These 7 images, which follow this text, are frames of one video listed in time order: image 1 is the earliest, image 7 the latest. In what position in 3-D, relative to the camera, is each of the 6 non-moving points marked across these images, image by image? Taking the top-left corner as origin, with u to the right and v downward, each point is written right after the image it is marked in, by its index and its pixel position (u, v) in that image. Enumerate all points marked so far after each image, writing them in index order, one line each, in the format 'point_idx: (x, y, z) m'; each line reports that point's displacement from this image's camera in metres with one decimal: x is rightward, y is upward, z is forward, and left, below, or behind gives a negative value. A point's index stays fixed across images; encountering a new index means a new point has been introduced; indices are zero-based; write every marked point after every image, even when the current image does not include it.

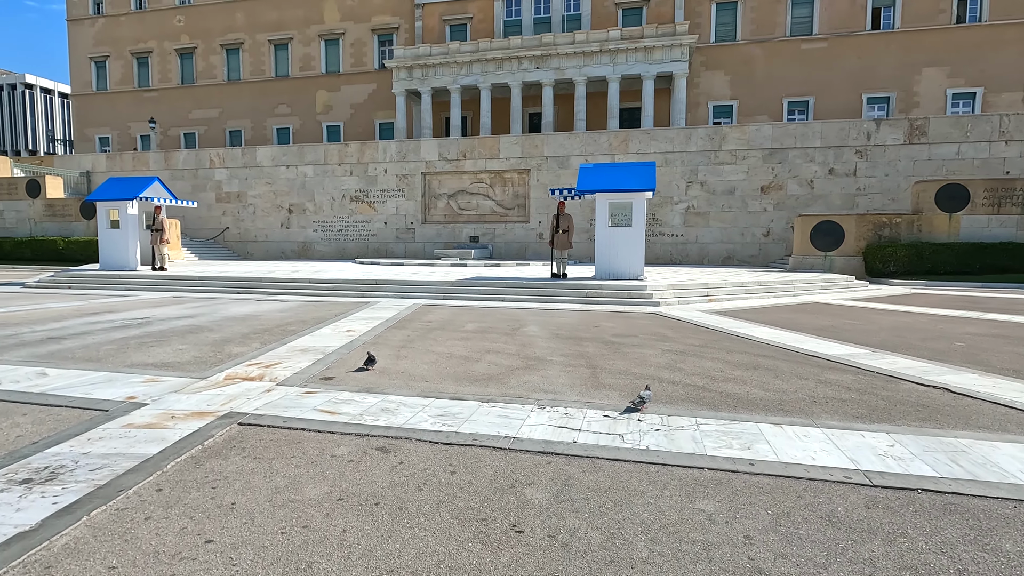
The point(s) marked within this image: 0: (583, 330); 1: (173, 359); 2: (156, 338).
0: (+1.1, -0.7, +8.3) m
1: (-3.9, -0.8, +6.2) m
2: (-4.9, -0.7, +7.4) m
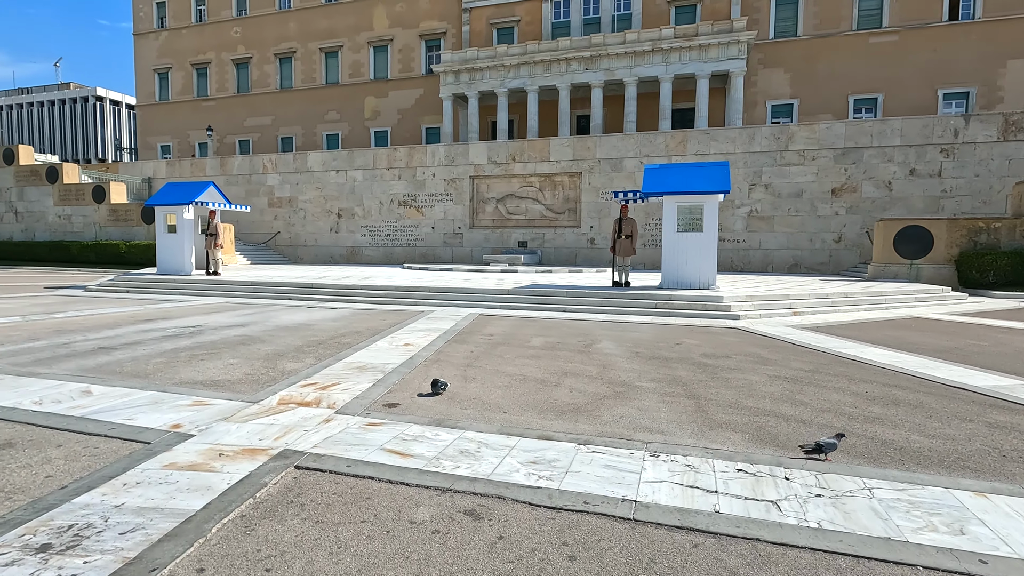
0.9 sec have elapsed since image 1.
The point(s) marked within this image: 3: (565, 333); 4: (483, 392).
0: (+2.1, -0.8, +7.4) m
1: (-3.1, -0.9, +5.7) m
2: (-4.0, -0.8, +7.0) m
3: (+0.8, -0.7, +8.5) m
4: (-0.3, -1.0, +5.2) m
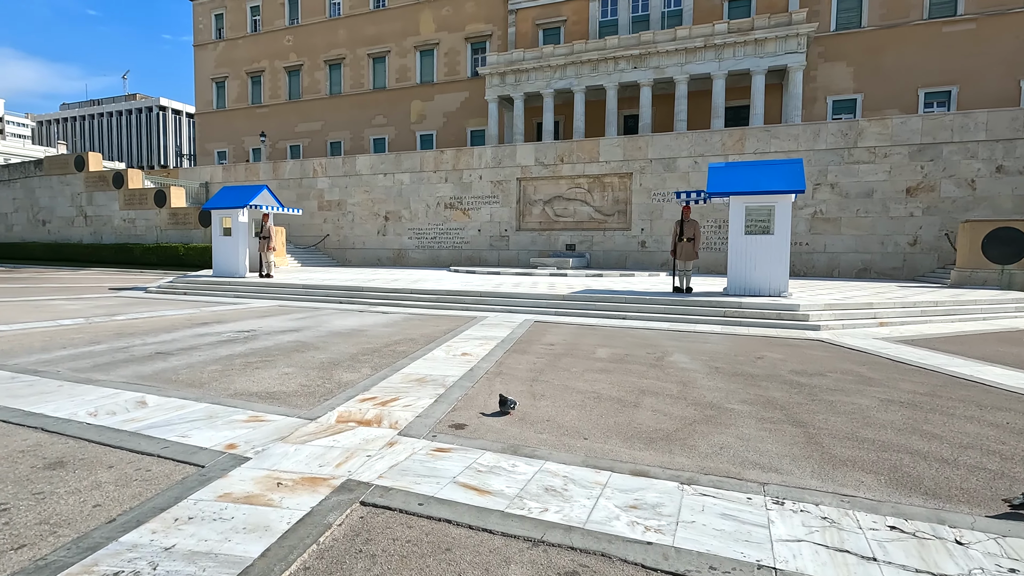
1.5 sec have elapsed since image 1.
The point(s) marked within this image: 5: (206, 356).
0: (+2.9, -0.9, +6.7) m
1: (-2.4, -1.0, +5.4) m
2: (-3.2, -0.9, +6.8) m
3: (+1.8, -0.8, +7.9) m
4: (+0.4, -1.1, +4.7) m
5: (-3.9, -0.9, +6.8) m
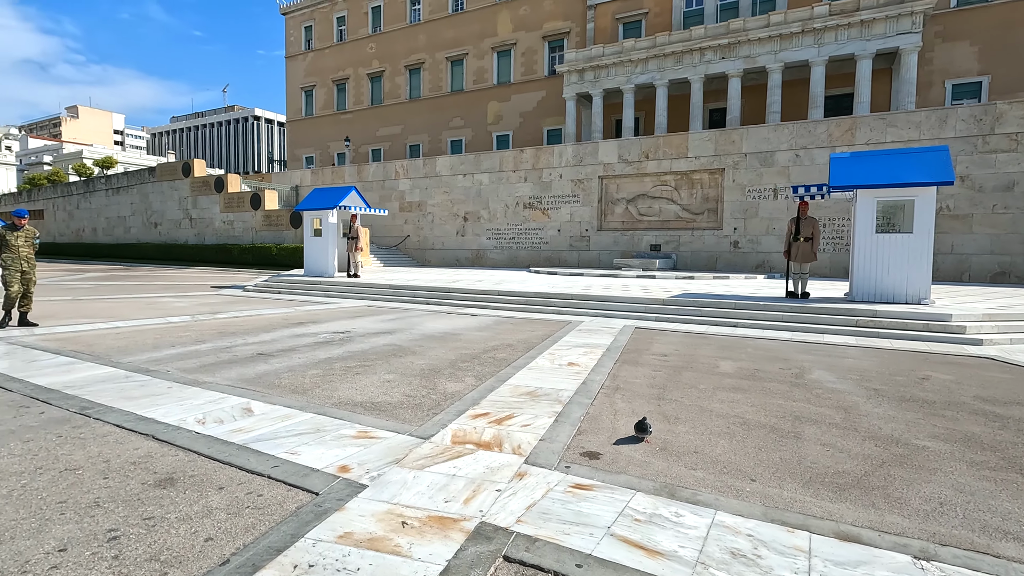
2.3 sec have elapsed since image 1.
0: (+4.2, -1.0, +5.6) m
1: (-1.2, -1.0, +5.0) m
2: (-1.8, -0.9, +6.5) m
3: (+3.2, -0.9, +6.9) m
4: (+1.4, -1.1, +3.9) m
5: (-2.6, -0.9, +6.6) m
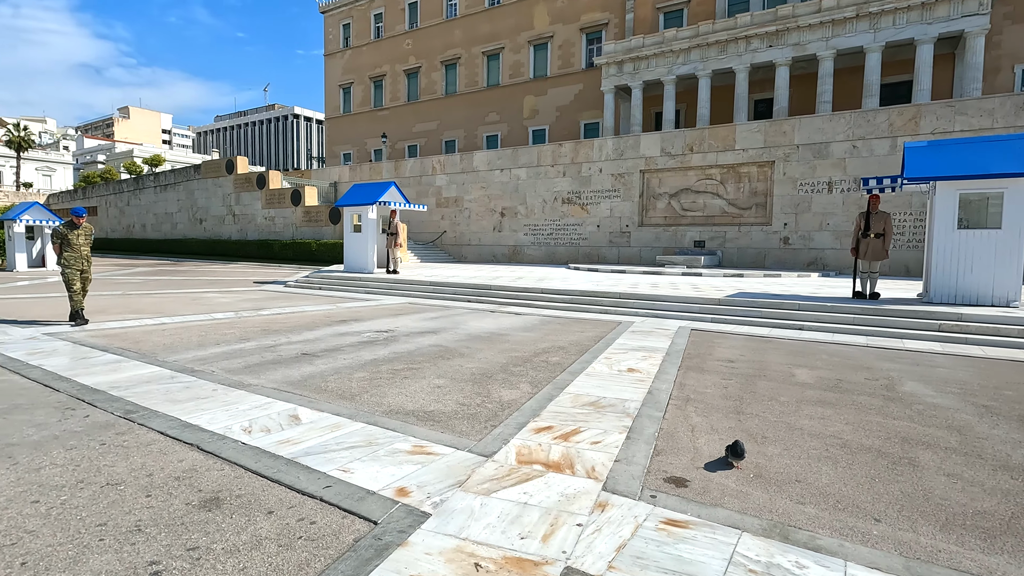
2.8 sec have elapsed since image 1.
0: (+4.7, -1.0, +5.0) m
1: (-0.7, -1.0, +4.7) m
2: (-1.2, -0.9, +6.2) m
3: (+3.8, -0.9, +6.3) m
4: (+1.9, -1.2, +3.4) m
5: (-1.9, -0.9, +6.4) m
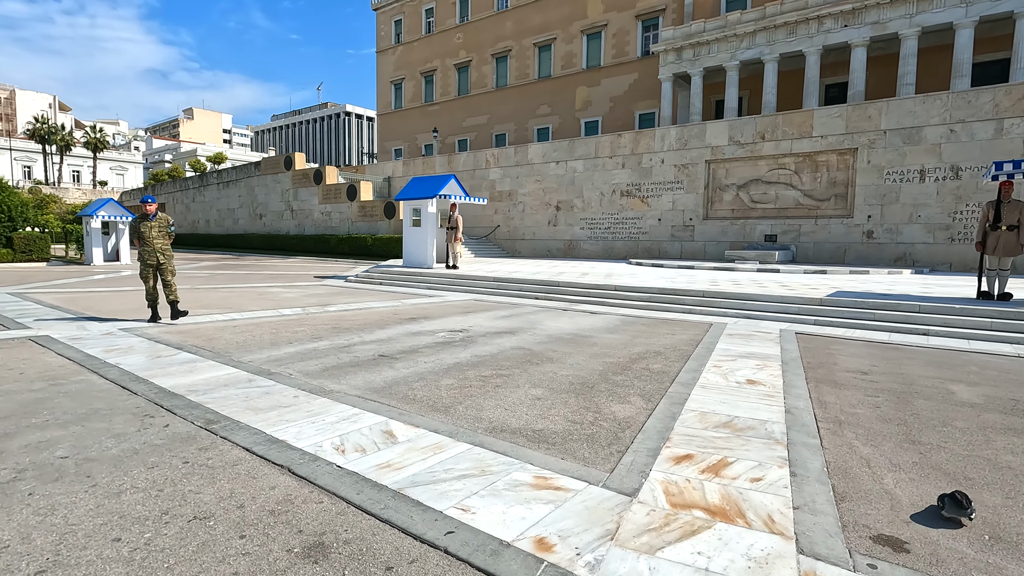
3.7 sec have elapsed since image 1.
0: (+5.7, -1.1, +3.9) m
1: (+0.2, -1.0, +4.1) m
2: (-0.2, -0.9, +5.6) m
3: (+4.9, -0.9, +5.4) m
4: (+2.7, -1.2, +2.6) m
5: (-0.9, -0.8, +5.8) m
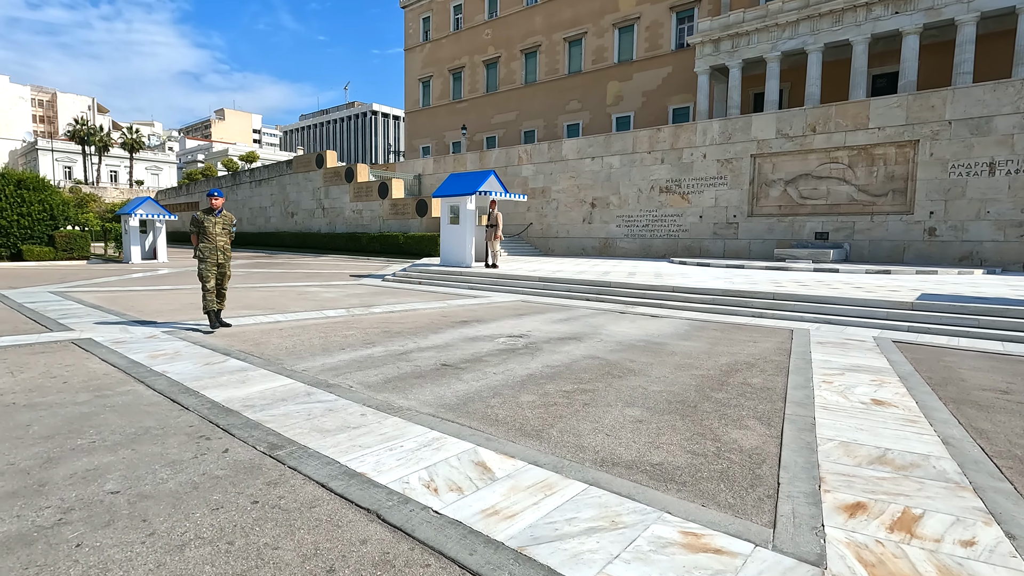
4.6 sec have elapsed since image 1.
0: (+6.4, -1.1, +3.1) m
1: (+0.9, -1.1, +3.4) m
2: (+0.6, -0.9, +5.0) m
3: (+5.6, -1.0, +4.5) m
4: (+3.3, -1.2, +1.9) m
5: (-0.1, -0.9, +5.3) m
